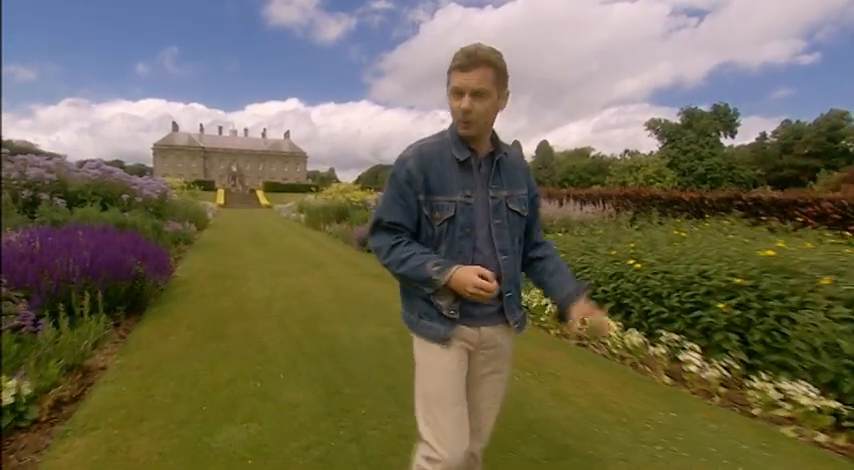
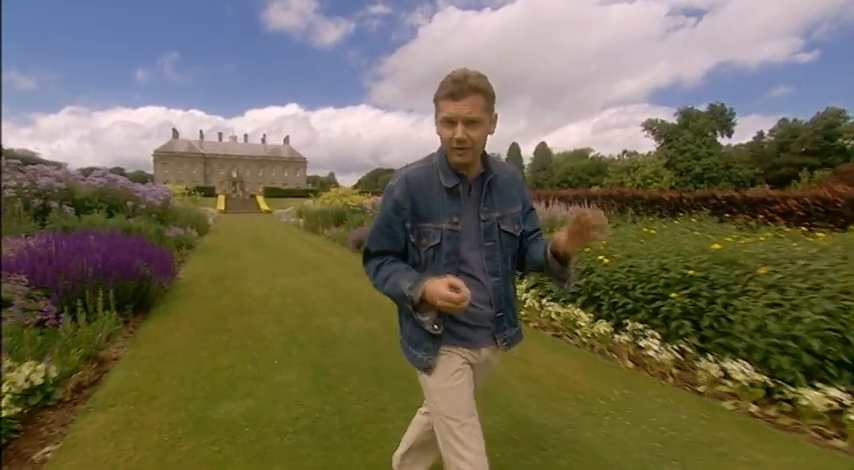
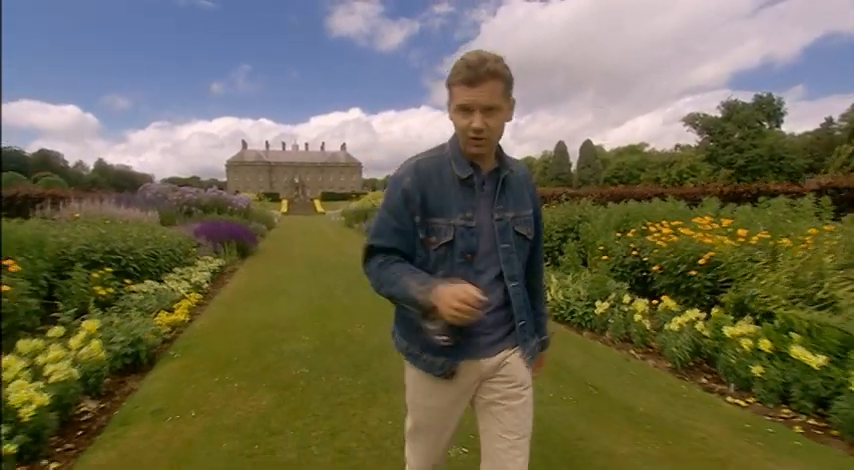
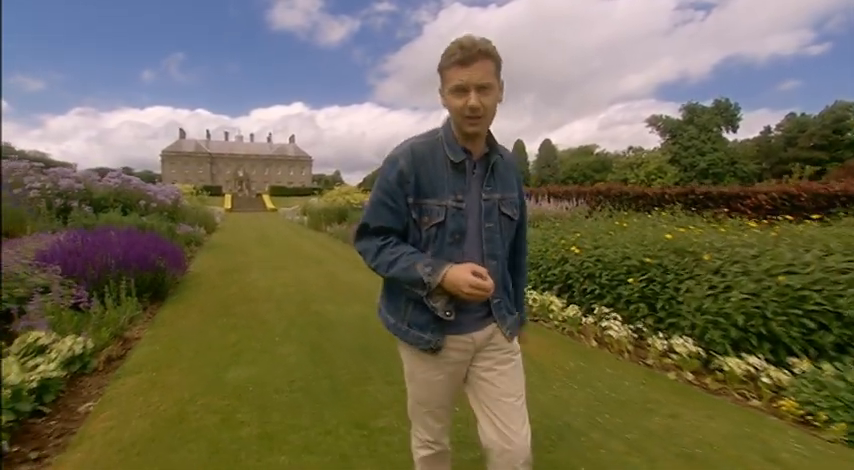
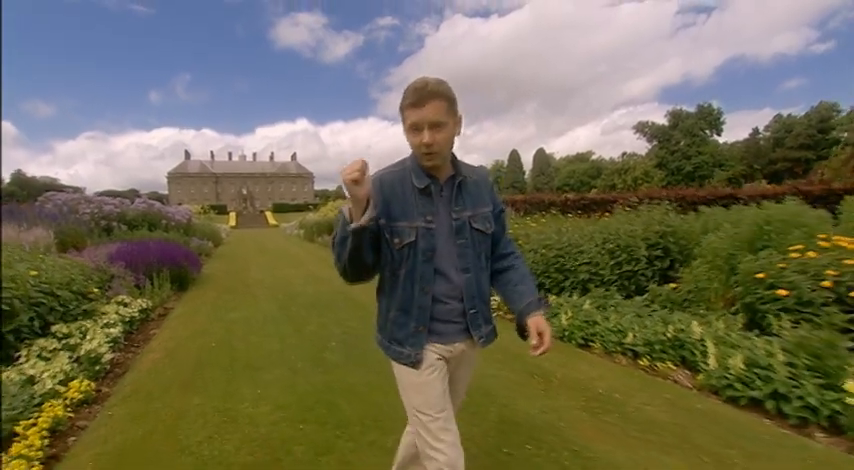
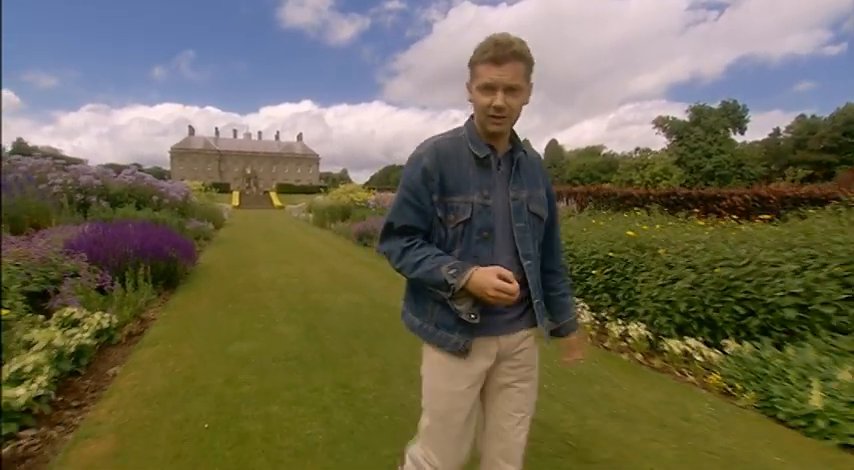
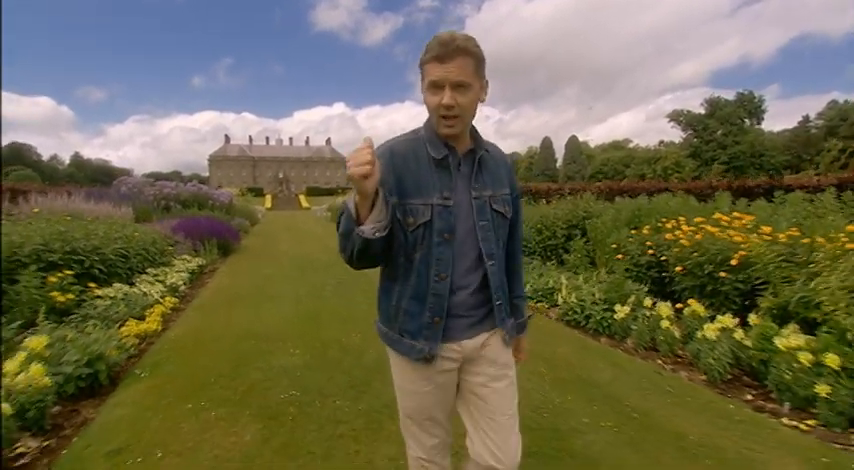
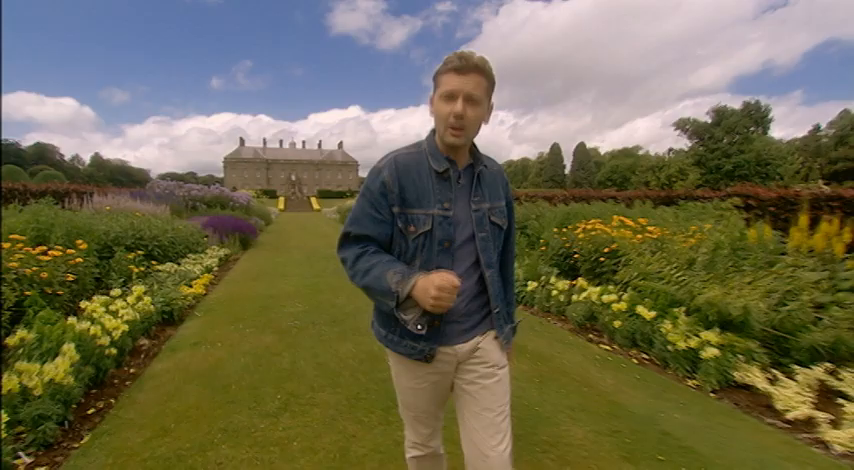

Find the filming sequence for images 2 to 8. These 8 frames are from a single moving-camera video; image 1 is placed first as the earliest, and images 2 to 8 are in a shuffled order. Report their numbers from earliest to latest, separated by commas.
2, 4, 6, 5, 7, 3, 8
